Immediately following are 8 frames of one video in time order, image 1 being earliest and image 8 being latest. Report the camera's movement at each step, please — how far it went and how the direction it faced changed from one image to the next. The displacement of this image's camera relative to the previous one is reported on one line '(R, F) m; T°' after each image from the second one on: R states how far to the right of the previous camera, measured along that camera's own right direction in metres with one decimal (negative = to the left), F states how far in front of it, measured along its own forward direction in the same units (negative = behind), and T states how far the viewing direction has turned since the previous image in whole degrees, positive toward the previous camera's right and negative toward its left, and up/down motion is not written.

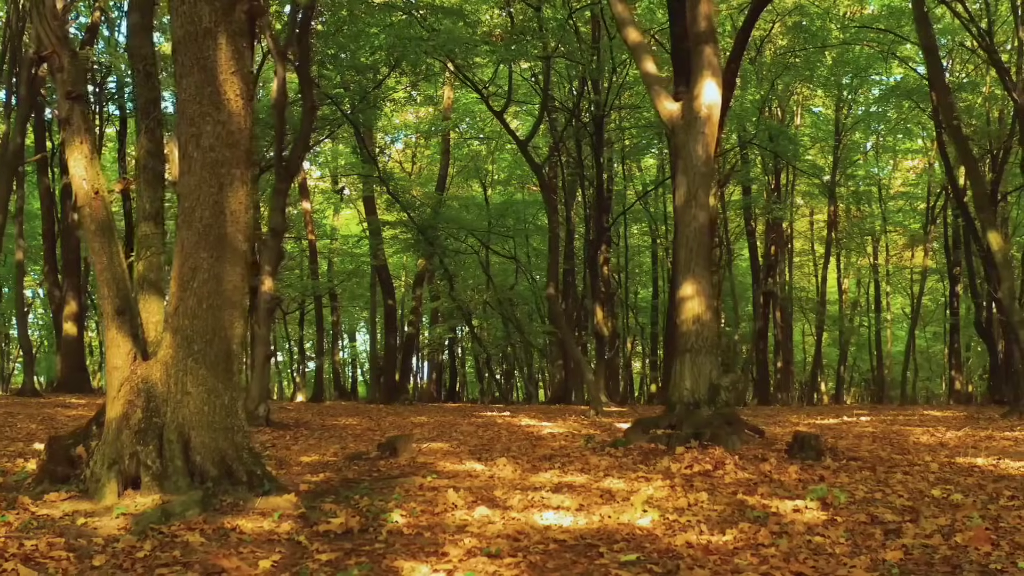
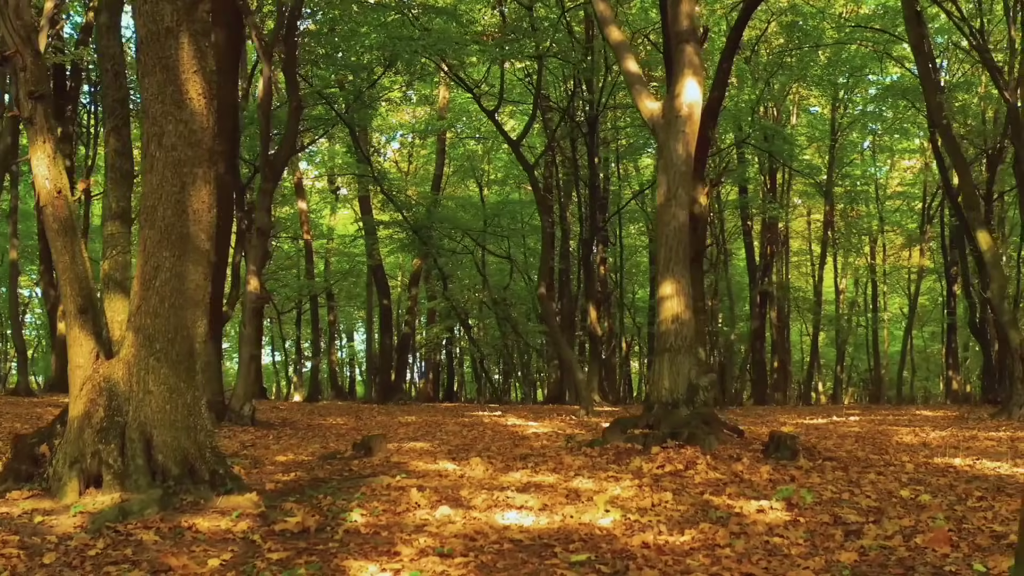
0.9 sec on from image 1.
(+0.3, 0.0) m; 0°
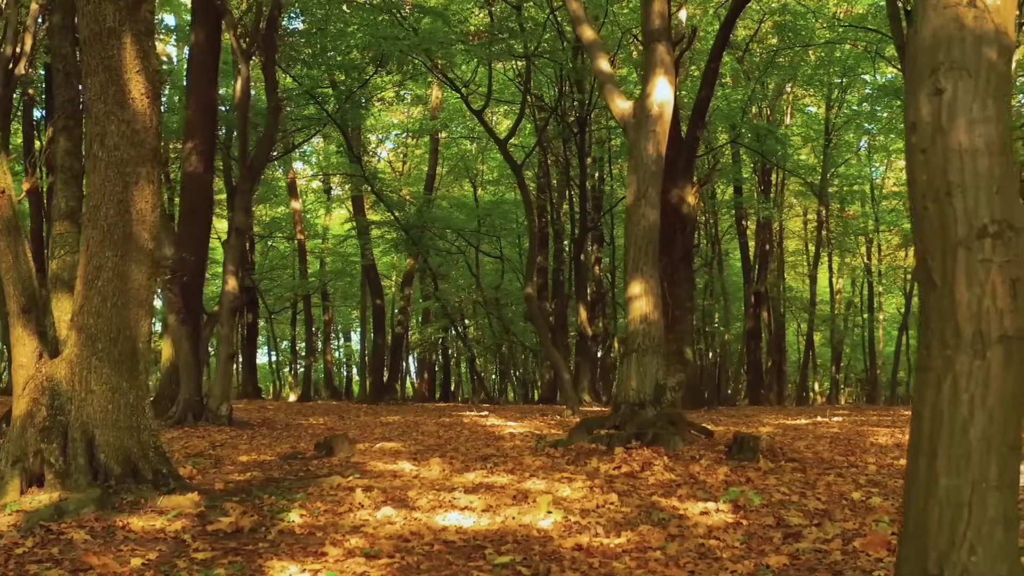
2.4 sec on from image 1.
(+0.5, 0.0) m; -1°
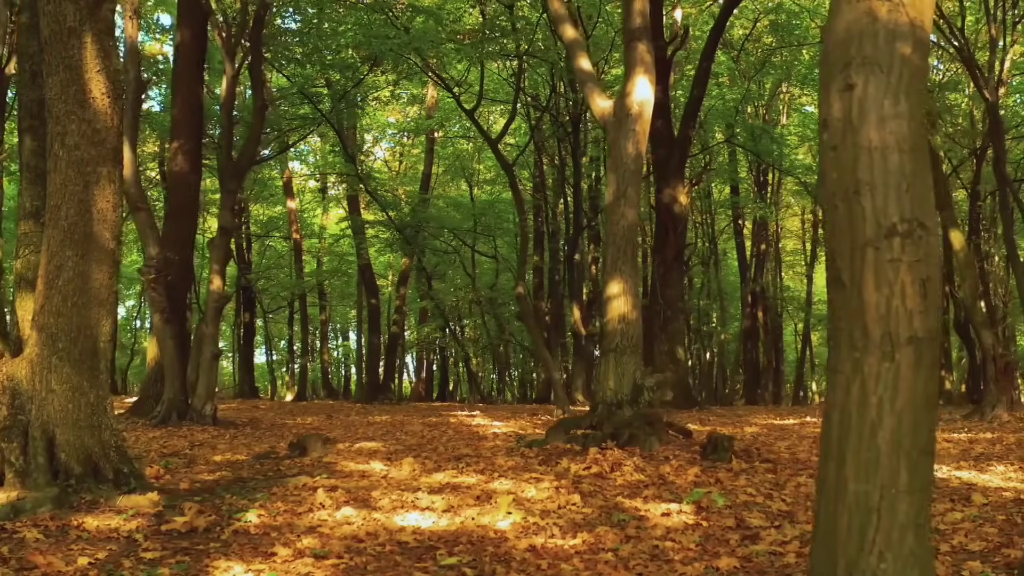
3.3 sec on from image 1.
(+0.3, 0.0) m; 0°
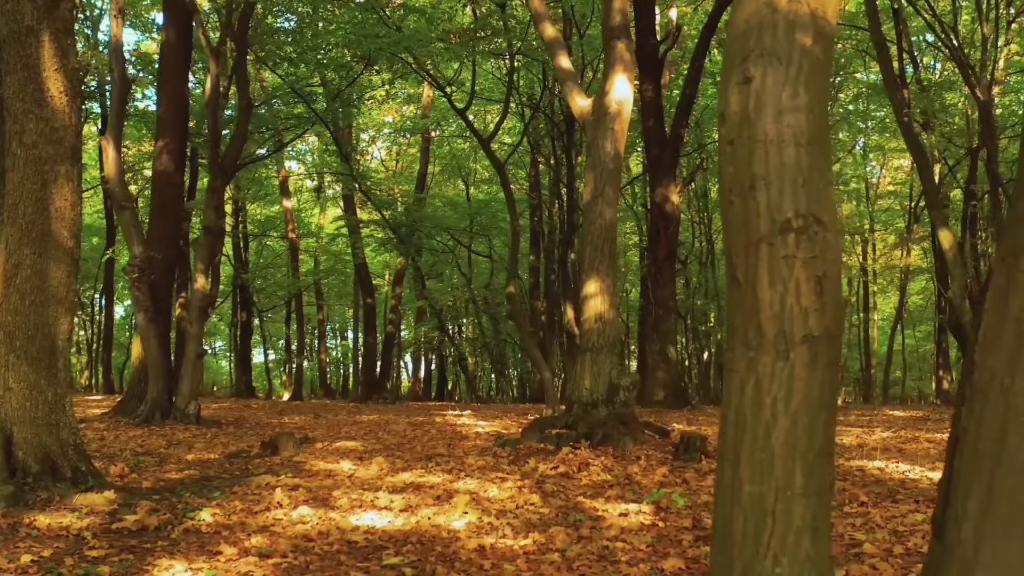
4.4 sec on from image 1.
(+0.4, 0.0) m; -1°
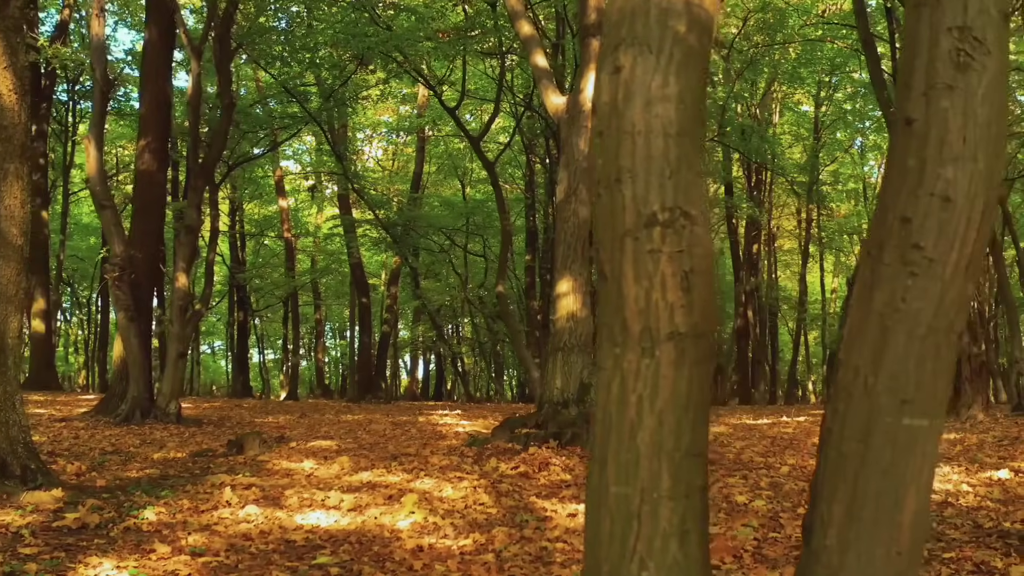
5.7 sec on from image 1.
(+0.4, +0.1) m; -1°
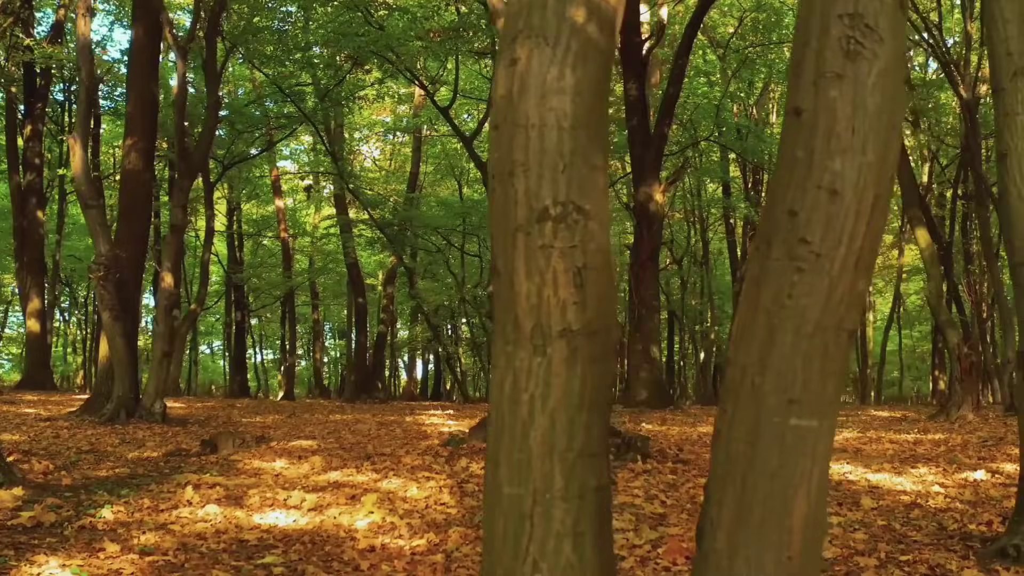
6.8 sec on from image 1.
(+0.3, 0.0) m; -1°
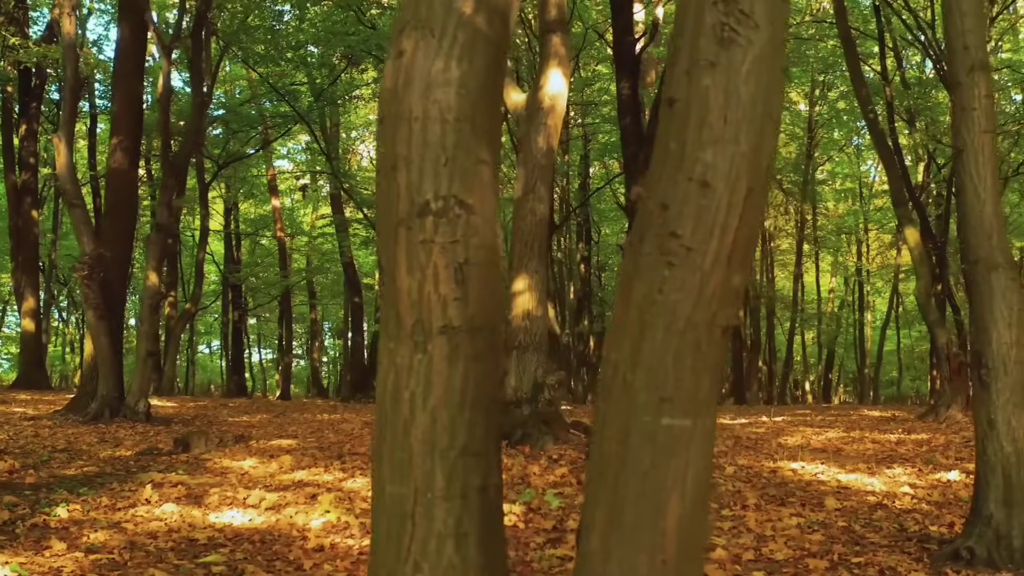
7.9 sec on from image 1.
(+0.4, 0.0) m; -1°
